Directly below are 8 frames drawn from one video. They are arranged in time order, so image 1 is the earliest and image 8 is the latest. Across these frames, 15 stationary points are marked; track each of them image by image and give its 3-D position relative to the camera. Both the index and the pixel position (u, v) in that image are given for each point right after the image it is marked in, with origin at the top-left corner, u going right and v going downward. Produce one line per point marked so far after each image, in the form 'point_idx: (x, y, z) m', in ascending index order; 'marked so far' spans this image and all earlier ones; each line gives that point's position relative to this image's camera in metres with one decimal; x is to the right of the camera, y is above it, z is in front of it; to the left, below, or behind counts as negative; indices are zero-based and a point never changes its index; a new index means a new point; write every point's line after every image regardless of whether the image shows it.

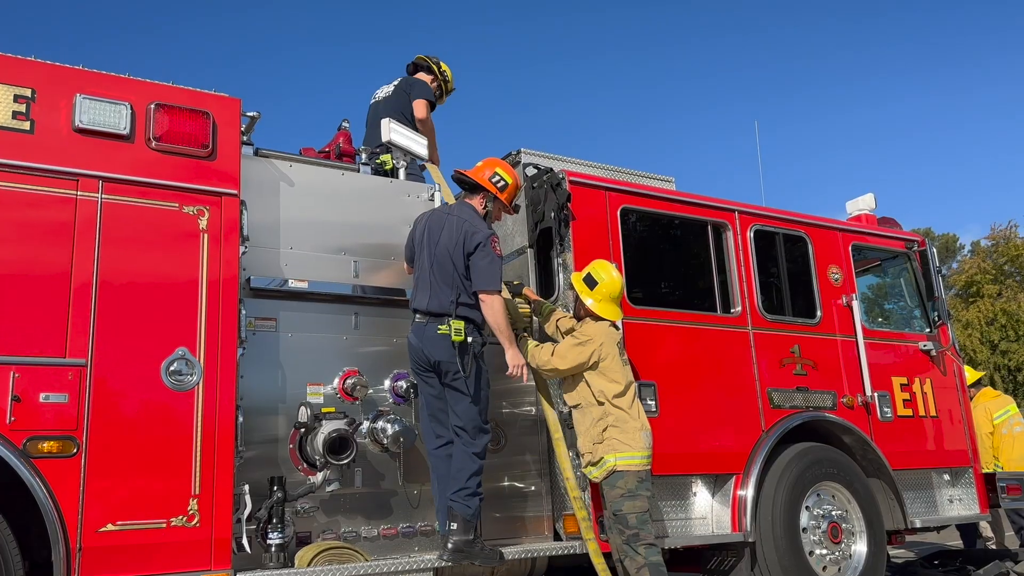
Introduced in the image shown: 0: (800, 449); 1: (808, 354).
0: (+1.6, -0.9, +4.4) m
1: (+1.8, -0.4, +4.8) m
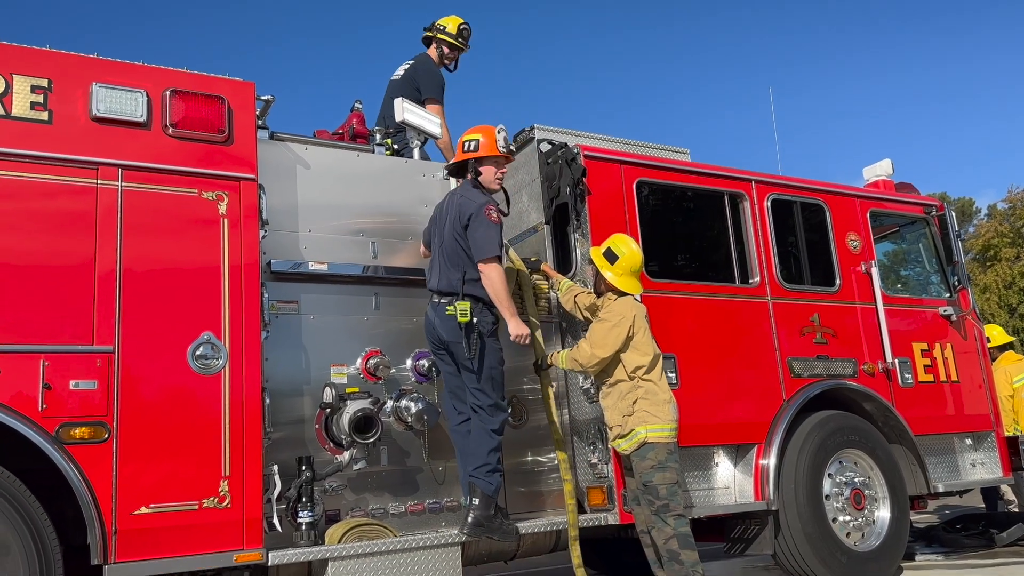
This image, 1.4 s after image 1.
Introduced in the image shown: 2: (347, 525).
0: (+1.8, -0.7, +4.4) m
1: (+1.9, -0.2, +4.8) m
2: (-0.8, -1.1, +3.6) m
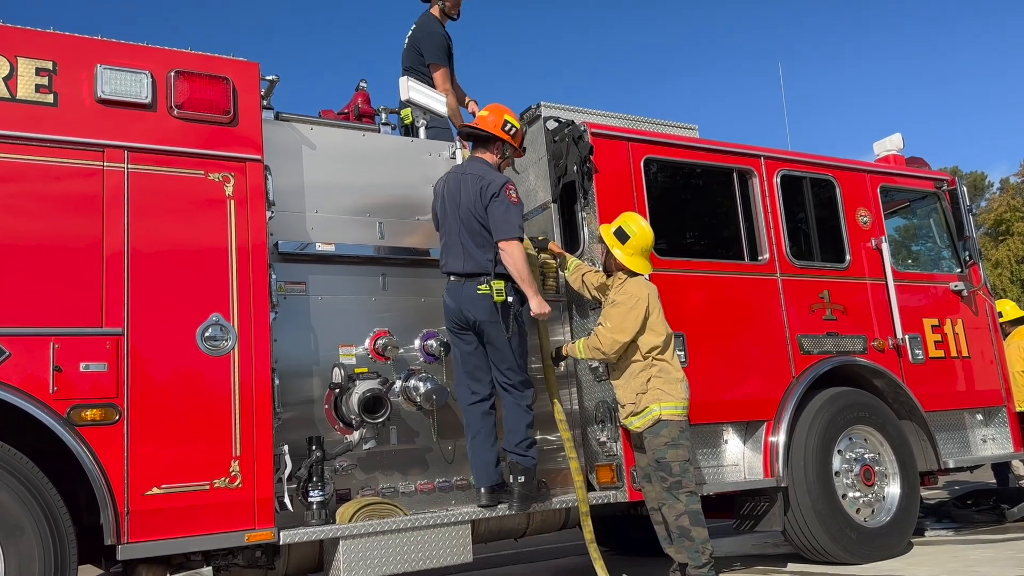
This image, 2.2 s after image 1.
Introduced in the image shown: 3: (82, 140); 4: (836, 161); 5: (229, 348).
0: (+1.8, -0.6, +4.4) m
1: (+2.0, -0.1, +4.7) m
2: (-0.7, -1.0, +3.6) m
3: (-1.9, +0.7, +3.4) m
4: (+2.1, +0.8, +5.0) m
5: (-1.3, -0.3, +3.6) m
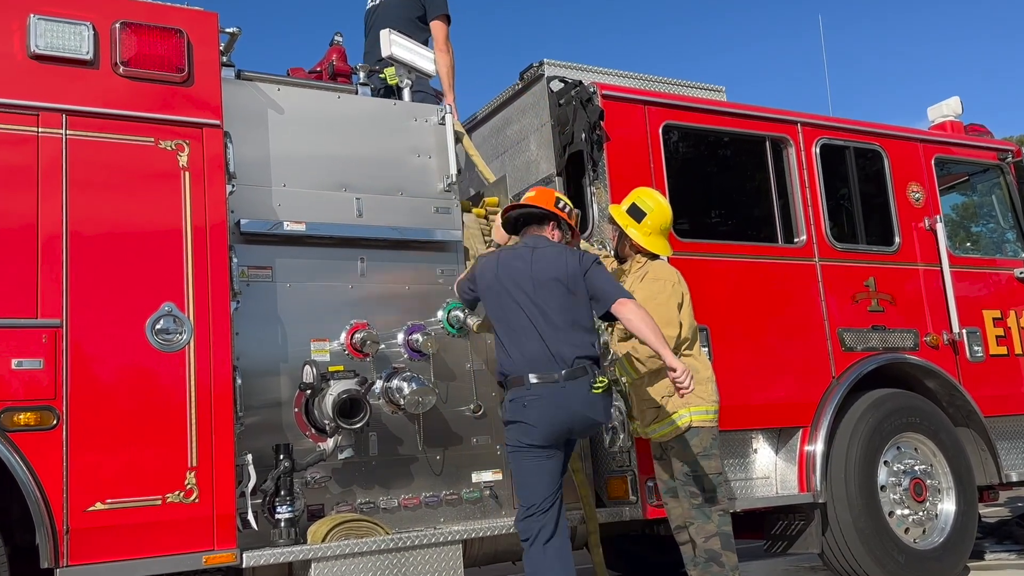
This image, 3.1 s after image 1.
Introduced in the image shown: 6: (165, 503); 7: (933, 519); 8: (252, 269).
0: (+1.8, -0.5, +3.9) m
1: (+2.0, 0.0, +4.2) m
2: (-0.7, -1.0, +3.2) m
3: (-1.9, +0.7, +3.0) m
4: (+2.1, +0.9, +4.5) m
5: (-1.3, -0.2, +3.1) m
6: (-1.3, -0.8, +3.0) m
7: (+2.1, -1.2, +4.0) m
8: (-1.1, +0.1, +3.3) m
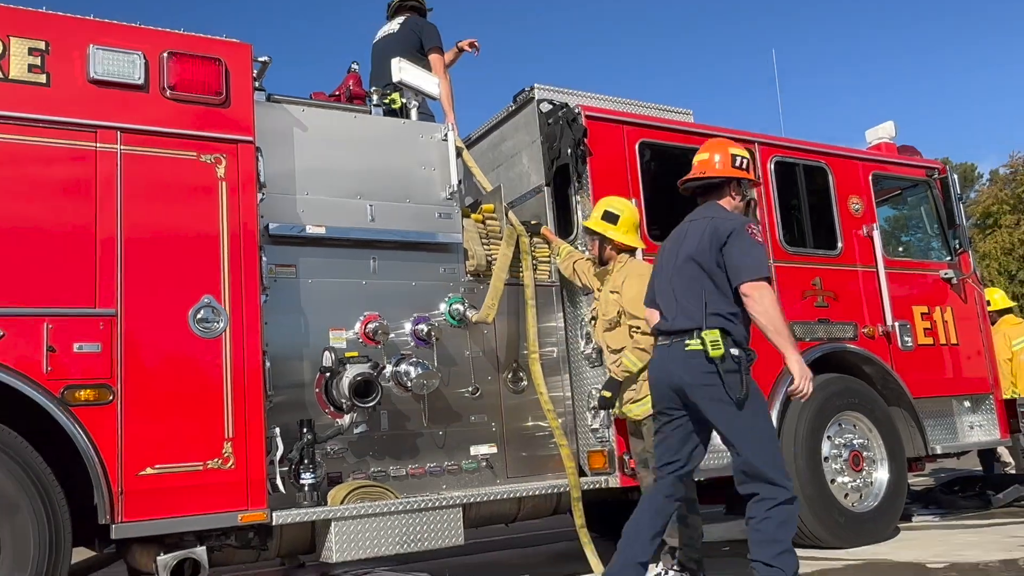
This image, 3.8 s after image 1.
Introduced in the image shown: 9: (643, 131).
0: (+1.8, -0.5, +4.4) m
1: (+1.9, 0.0, +4.7) m
2: (-0.8, -0.9, +3.7) m
3: (-2.0, +0.7, +3.4) m
4: (+2.1, +0.9, +5.0) m
5: (-1.3, -0.2, +3.6) m
6: (-1.4, -0.8, +3.5) m
7: (+2.1, -1.2, +4.5) m
8: (-1.1, +0.1, +3.8) m
9: (+0.7, +0.9, +4.4) m
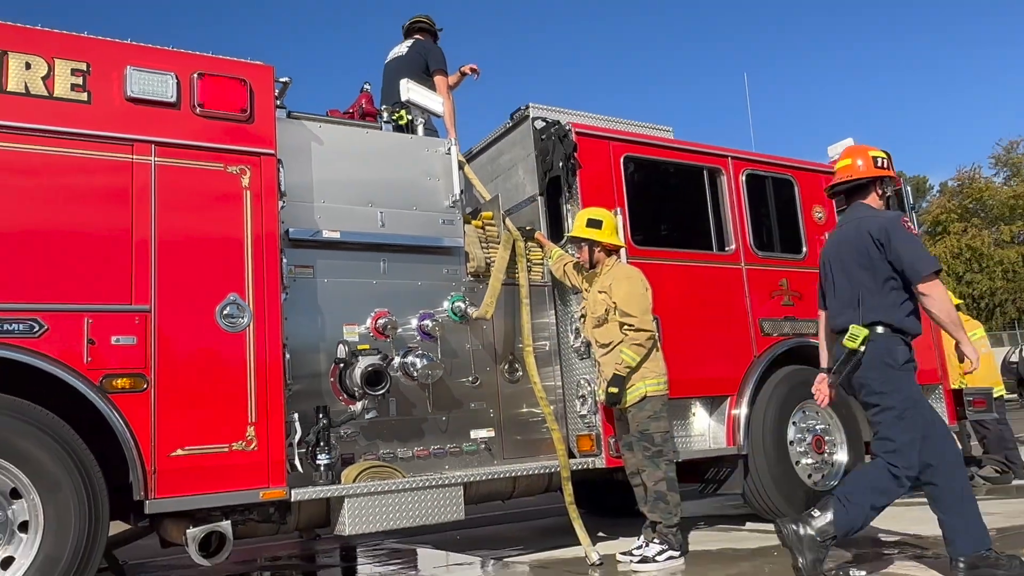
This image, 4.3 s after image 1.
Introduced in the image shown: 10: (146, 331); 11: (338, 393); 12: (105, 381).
0: (+1.7, -0.5, +4.8) m
1: (+1.9, 0.0, +5.1) m
2: (-0.8, -0.9, +4.1) m
3: (-2.0, +0.8, +3.8) m
4: (+2.0, +0.9, +5.4) m
5: (-1.4, -0.2, +3.9) m
6: (-1.4, -0.8, +3.8) m
7: (+2.1, -1.2, +4.9) m
8: (-1.2, +0.1, +4.2) m
9: (+0.7, +0.9, +4.8) m
10: (-1.8, -0.2, +3.7) m
11: (-0.9, -0.6, +4.2) m
12: (-1.9, -0.4, +3.6) m
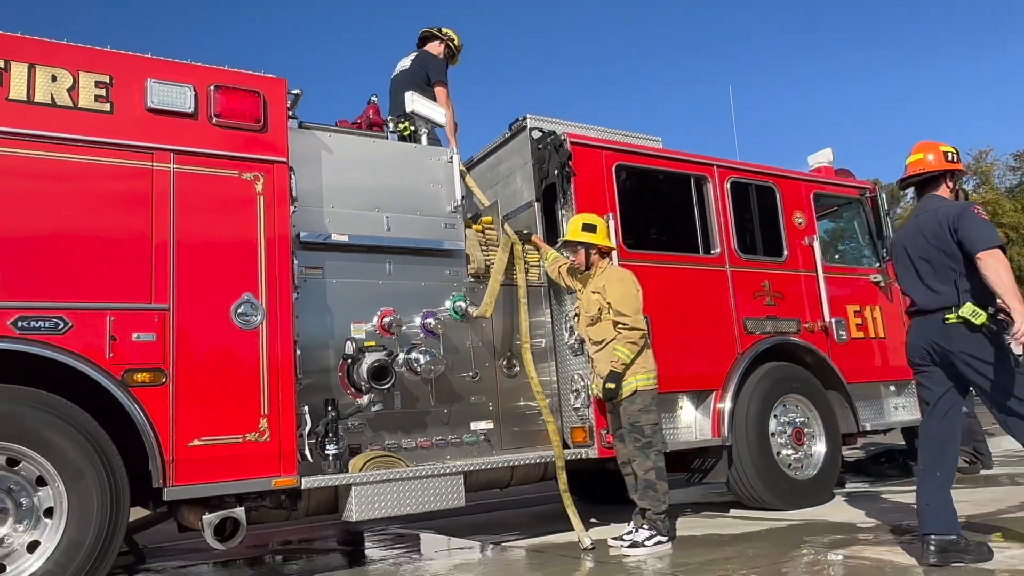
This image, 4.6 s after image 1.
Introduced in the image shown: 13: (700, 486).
0: (+1.7, -0.5, +5.1) m
1: (+1.9, 0.0, +5.4) m
2: (-0.8, -0.9, +4.3) m
3: (-2.0, +0.8, +4.0) m
4: (+2.0, +0.9, +5.7) m
5: (-1.4, -0.2, +4.2) m
6: (-1.4, -0.8, +4.1) m
7: (+2.0, -1.2, +5.2) m
8: (-1.2, +0.1, +4.4) m
9: (+0.7, +0.9, +5.0) m
10: (-1.8, -0.2, +4.0) m
11: (-0.9, -0.6, +4.4) m
12: (-1.9, -0.4, +3.8) m
13: (+1.5, -1.6, +6.1) m
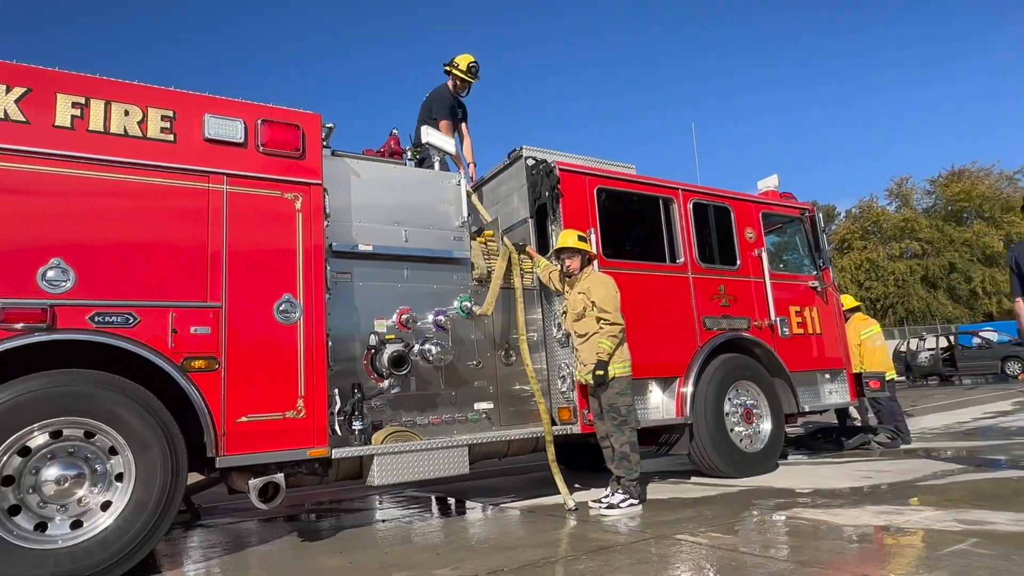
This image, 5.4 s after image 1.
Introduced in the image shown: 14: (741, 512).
0: (+1.7, -0.6, +6.0) m
1: (+1.9, 0.0, +6.3) m
2: (-0.8, -1.0, +5.1) m
3: (-2.0, +0.8, +4.9) m
4: (+2.0, +0.8, +6.6) m
5: (-1.4, -0.2, +5.0) m
6: (-1.4, -0.8, +4.9) m
7: (+2.0, -1.2, +6.0) m
8: (-1.2, +0.1, +5.2) m
9: (+0.7, +0.8, +5.9) m
10: (-1.8, -0.2, +4.8) m
11: (-1.0, -0.6, +5.2) m
12: (-1.9, -0.4, +4.6) m
13: (+1.4, -1.6, +6.9) m
14: (+1.5, -1.5, +5.1) m
